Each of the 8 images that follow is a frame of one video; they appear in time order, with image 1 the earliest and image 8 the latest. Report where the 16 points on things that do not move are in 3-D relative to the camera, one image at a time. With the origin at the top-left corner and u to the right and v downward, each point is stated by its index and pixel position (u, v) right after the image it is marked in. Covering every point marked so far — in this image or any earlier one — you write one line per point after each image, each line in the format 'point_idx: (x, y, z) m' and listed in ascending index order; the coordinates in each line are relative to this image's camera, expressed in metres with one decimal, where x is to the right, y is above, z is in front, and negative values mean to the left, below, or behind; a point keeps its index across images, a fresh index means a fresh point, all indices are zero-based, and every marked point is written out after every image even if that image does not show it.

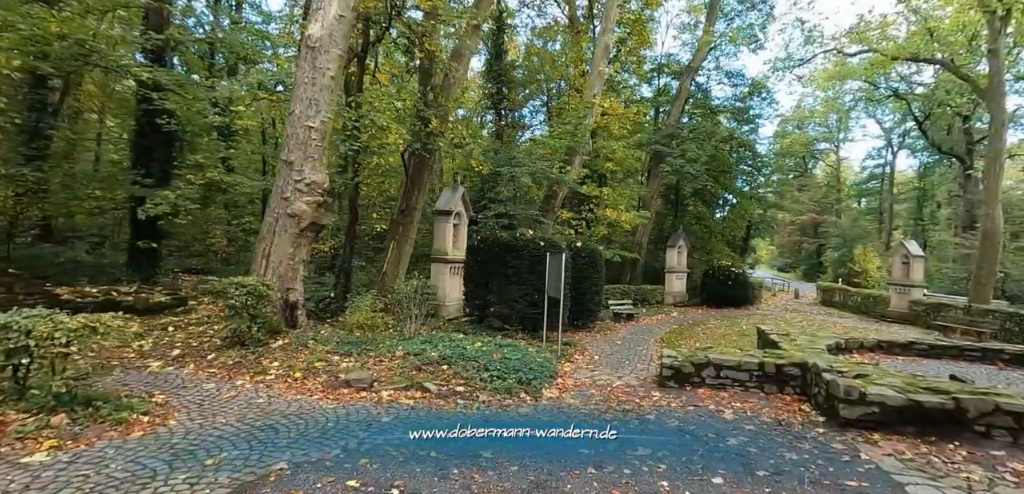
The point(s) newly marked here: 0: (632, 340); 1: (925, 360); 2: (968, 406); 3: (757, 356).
0: (+2.3, -1.8, +9.6) m
1: (+5.9, -1.6, +7.1) m
2: (+3.6, -1.3, +3.9) m
3: (+2.8, -1.2, +5.7) m
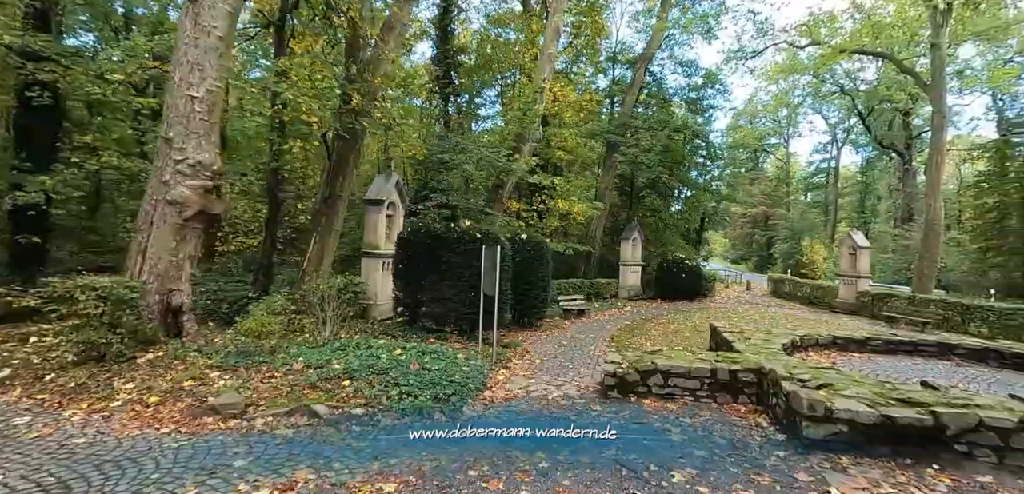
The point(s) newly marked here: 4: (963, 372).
0: (+1.2, -1.7, +8.9) m
1: (+5.0, -1.5, +6.7) m
2: (+2.9, -1.2, +3.3) m
3: (+2.0, -1.1, +5.0) m
4: (+5.4, -1.5, +6.0) m
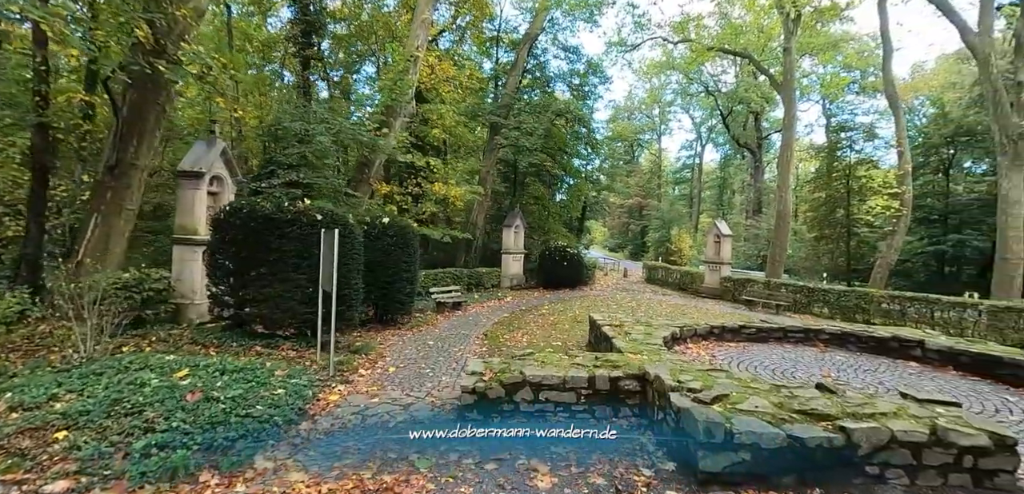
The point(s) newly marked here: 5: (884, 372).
0: (-1.0, -1.4, +7.8) m
1: (+3.2, -1.3, +6.4) m
2: (+1.9, -1.1, +2.7) m
3: (+0.6, -1.0, +4.2) m
4: (+3.8, -1.3, +5.9) m
5: (+4.0, -1.4, +5.3) m
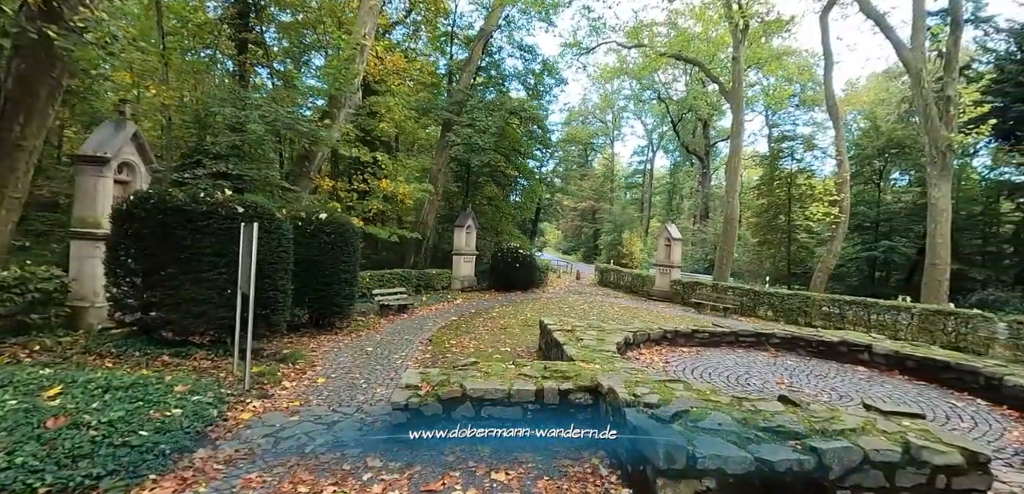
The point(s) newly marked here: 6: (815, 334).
0: (-1.8, -1.4, +7.3) m
1: (+2.5, -1.3, +6.3) m
2: (+1.6, -1.1, +2.4) m
3: (+0.2, -1.0, +3.8) m
4: (+3.1, -1.4, +5.8) m
5: (+3.4, -1.4, +5.3) m
6: (+4.0, -1.1, +6.5) m
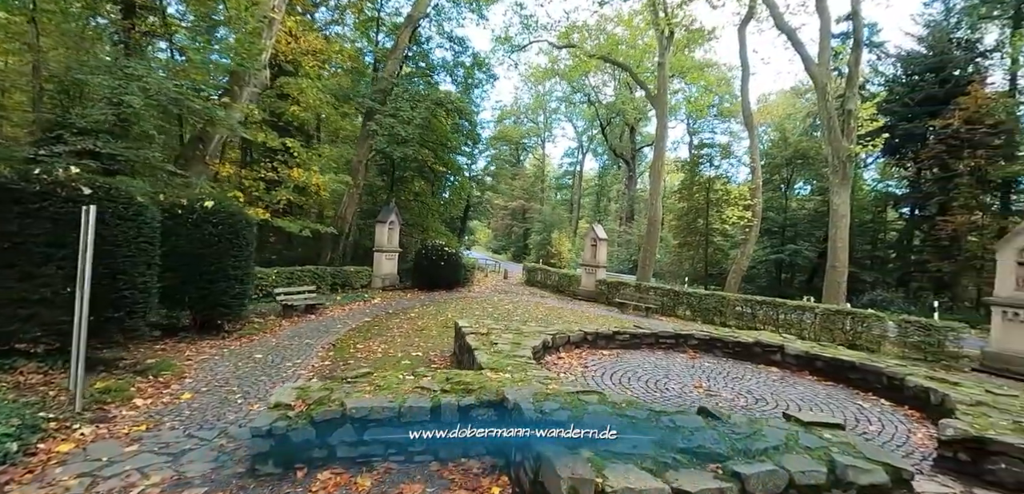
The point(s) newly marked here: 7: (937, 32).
0: (-3.0, -1.3, +6.4) m
1: (+1.4, -1.3, +6.1) m
2: (+1.0, -1.0, +2.1) m
3: (-0.5, -0.9, +3.3) m
4: (+2.1, -1.4, +5.7) m
5: (+2.5, -1.4, +5.2) m
6: (+2.9, -1.2, +6.5) m
7: (+13.1, +6.6, +15.4) m
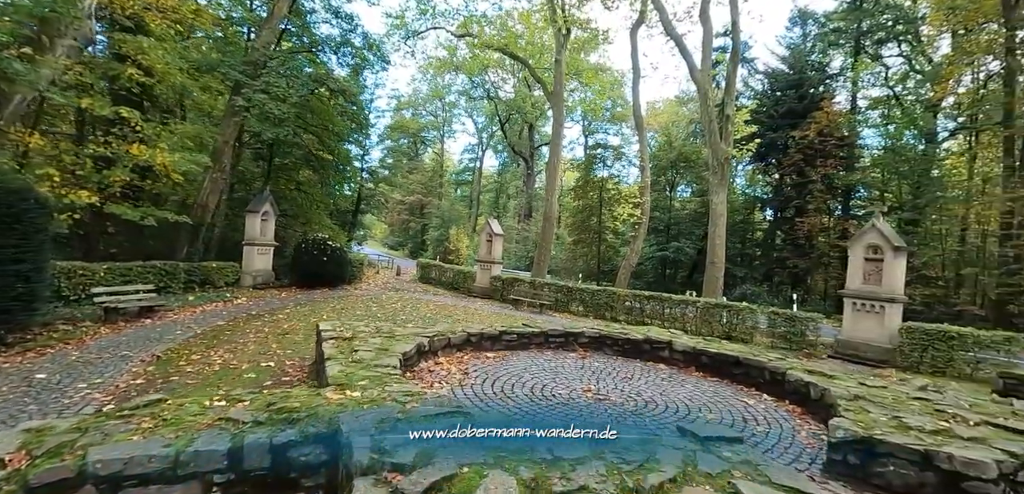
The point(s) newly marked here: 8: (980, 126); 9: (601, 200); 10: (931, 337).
0: (-4.4, -1.2, +5.0) m
1: (0.0, -1.2, +5.5) m
2: (+0.4, -1.0, +1.6) m
3: (-1.3, -0.9, +2.4) m
4: (+0.8, -1.3, +5.3) m
5: (+1.3, -1.3, +4.9) m
6: (+1.4, -1.1, +6.3) m
7: (+9.7, +6.6, +17.0) m
8: (+12.5, +3.2, +13.3) m
9: (+3.6, +1.9, +19.9) m
10: (+6.4, -1.4, +7.6) m
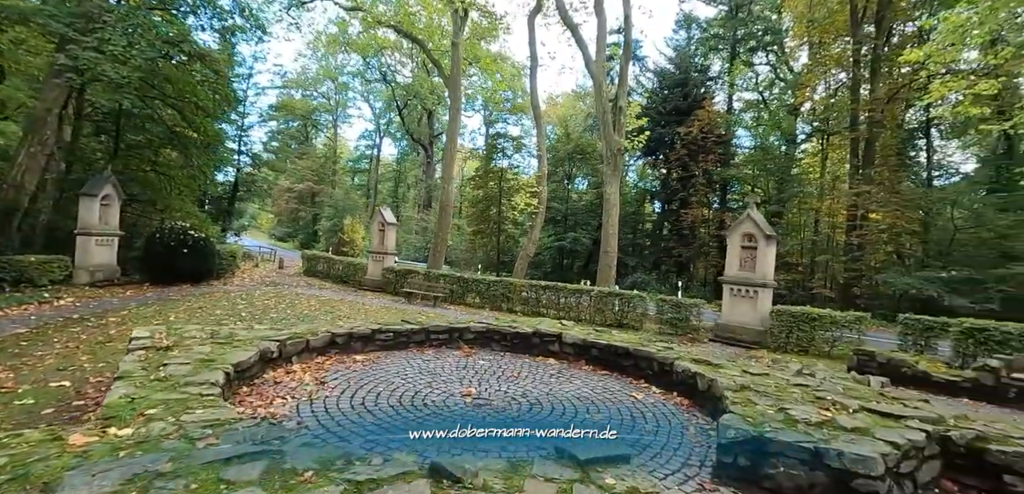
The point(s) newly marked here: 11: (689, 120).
0: (-5.4, -1.1, +3.5) m
1: (-1.2, -1.1, +4.9) m
2: (0.0, -0.9, +1.1) m
3: (-1.9, -0.8, +1.5) m
4: (-0.4, -1.1, +4.8) m
5: (+0.1, -1.2, +4.4) m
6: (0.0, -0.9, +5.8) m
7: (+6.1, +7.0, +17.8) m
8: (+9.6, +3.5, +14.8) m
9: (-0.5, +2.3, +19.6) m
10: (+4.6, -1.2, +8.1) m
11: (+6.1, +4.4, +17.1) m
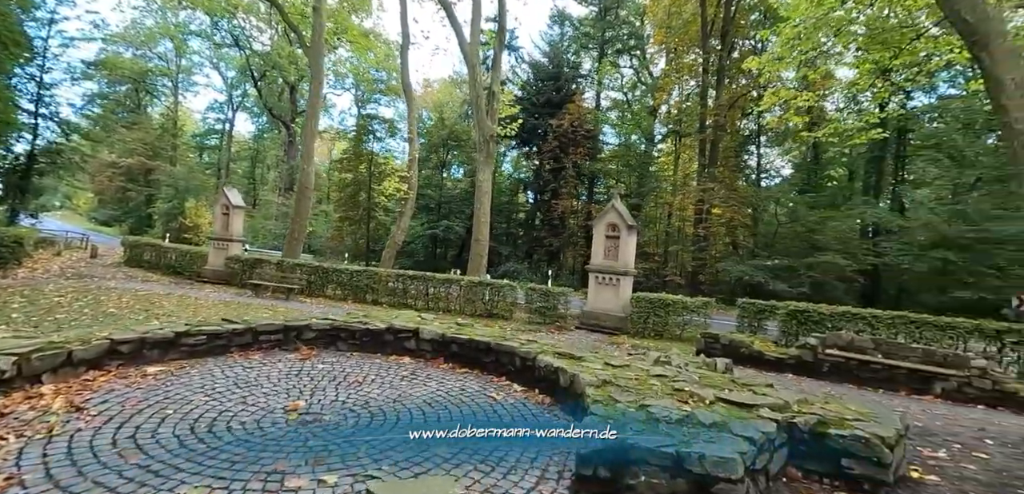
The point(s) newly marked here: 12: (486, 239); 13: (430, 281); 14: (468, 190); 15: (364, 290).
0: (-6.2, -1.0, +1.6) m
1: (-2.5, -0.9, +3.9) m
2: (-0.4, -0.8, +0.5) m
3: (-2.4, -0.7, +0.5) m
4: (-1.6, -1.0, +4.0) m
5: (-1.1, -1.1, +3.8) m
6: (-1.6, -0.8, +5.1) m
7: (+1.6, +7.4, +18.1) m
8: (+5.6, +3.8, +16.1) m
9: (-5.3, +2.7, +18.3) m
10: (+2.4, -1.0, +8.4) m
11: (+1.7, +4.8, +17.5) m
12: (-0.7, +0.2, +13.5) m
13: (-1.7, -0.7, +10.4) m
14: (-1.7, +2.2, +19.3) m
15: (-3.3, -1.0, +11.1) m
